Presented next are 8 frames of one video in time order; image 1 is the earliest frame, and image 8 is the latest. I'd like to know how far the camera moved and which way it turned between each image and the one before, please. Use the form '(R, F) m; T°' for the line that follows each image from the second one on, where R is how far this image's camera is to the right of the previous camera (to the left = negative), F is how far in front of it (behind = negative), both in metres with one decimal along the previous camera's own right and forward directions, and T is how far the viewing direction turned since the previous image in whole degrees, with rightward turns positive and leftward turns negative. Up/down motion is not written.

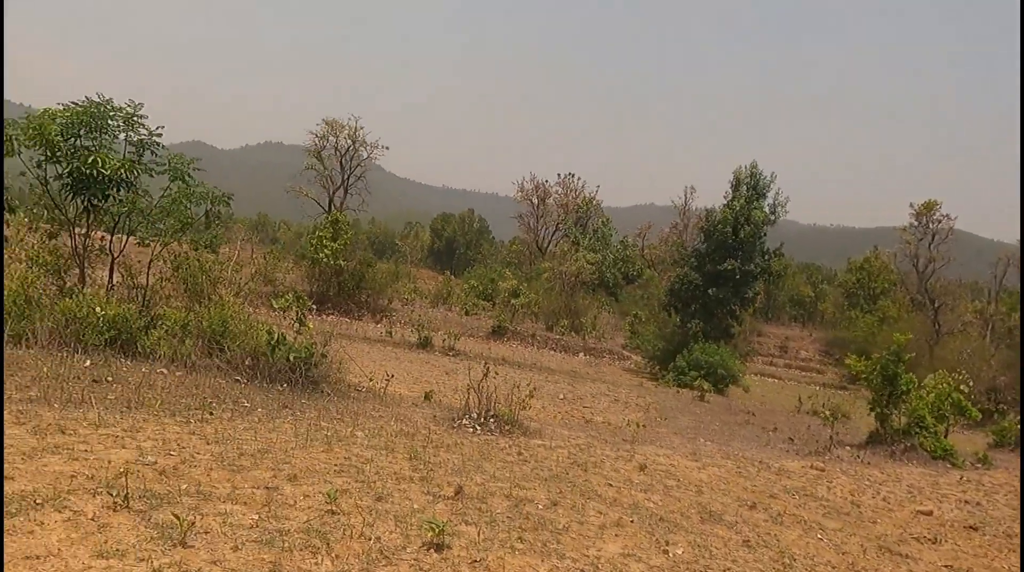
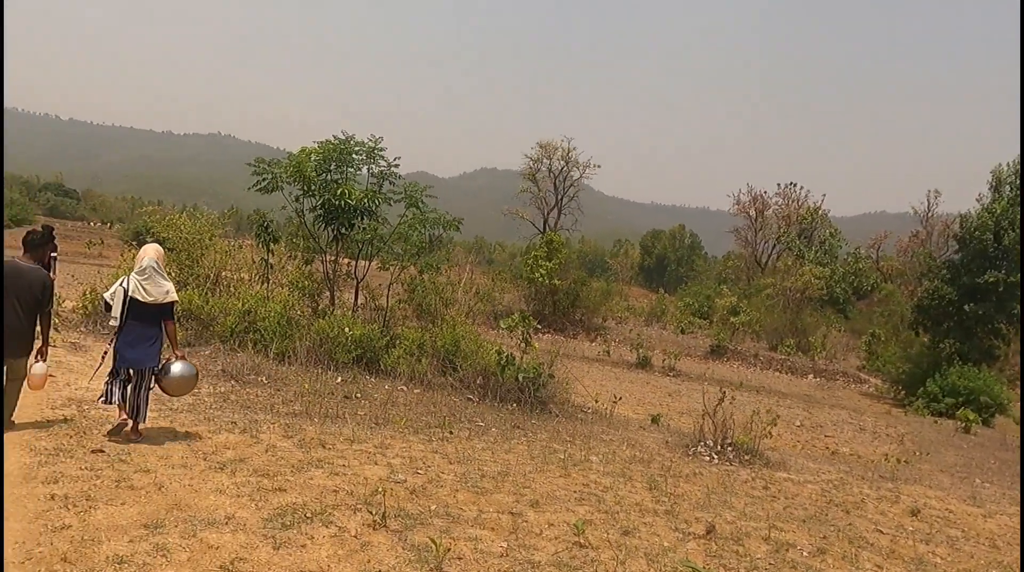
(-0.2, +0.2) m; -16°
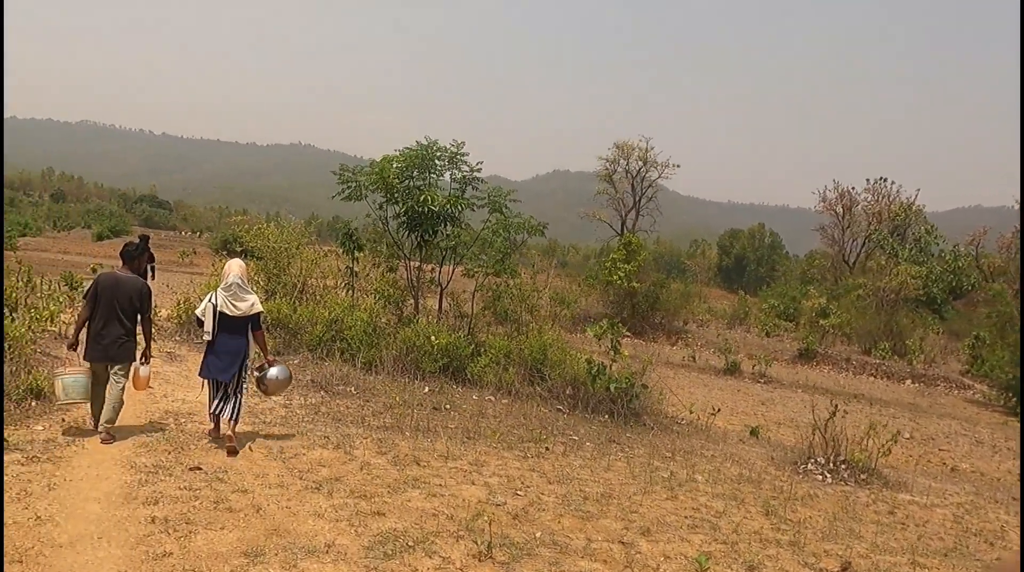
(-0.2, +0.3) m; -6°
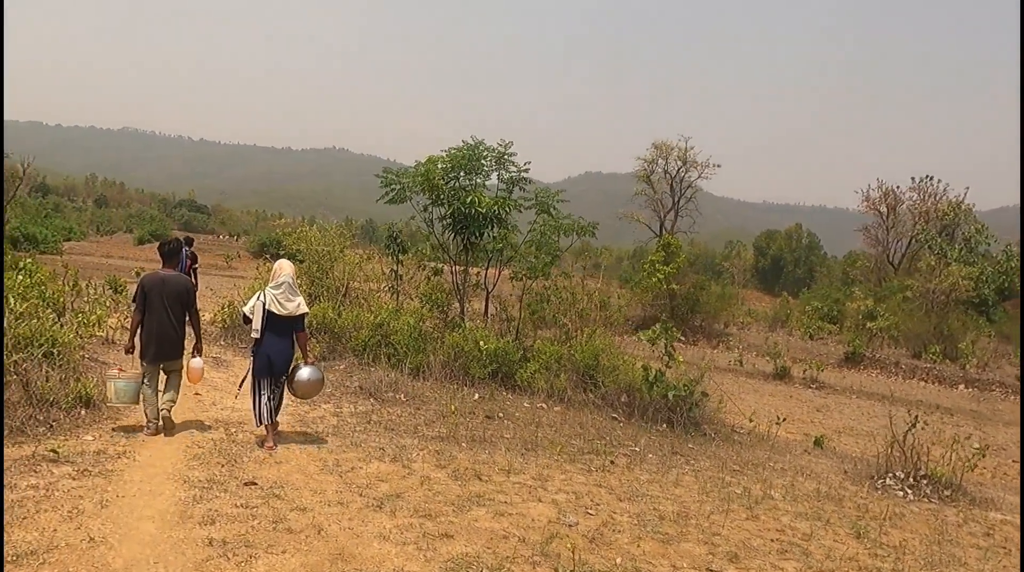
(-0.2, +0.3) m; -2°
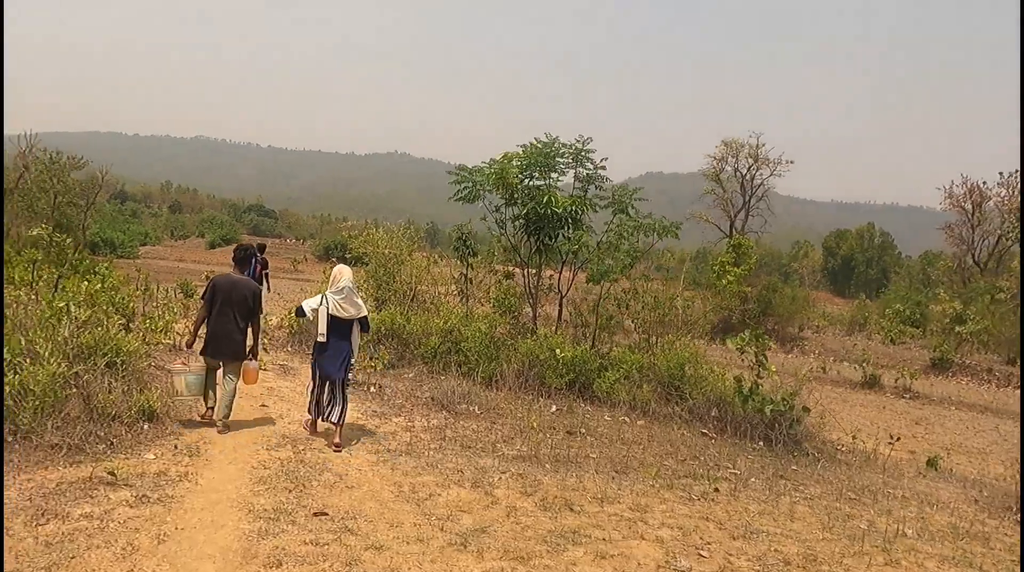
(-0.2, +0.5) m; -5°
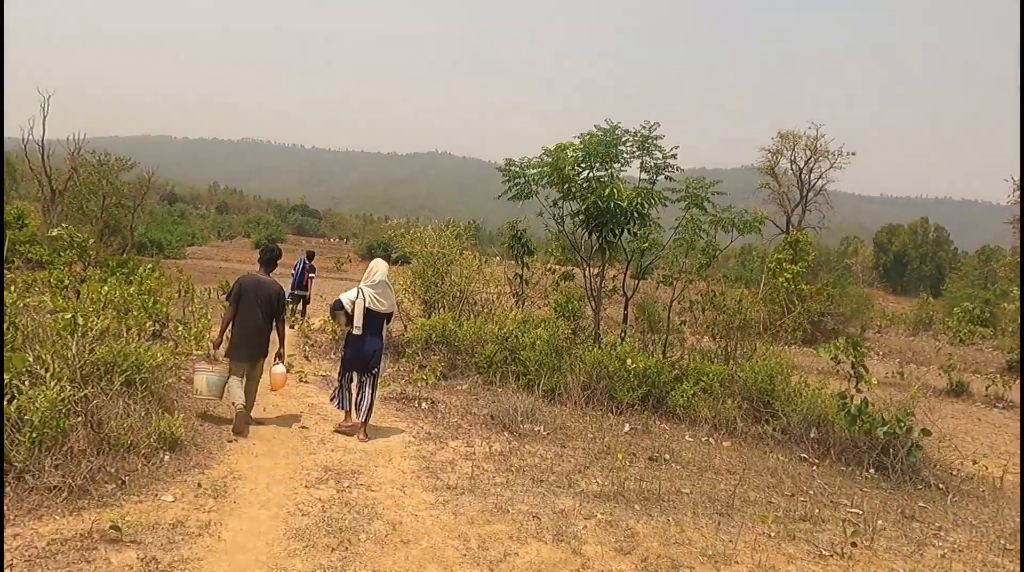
(-0.2, +0.8) m; -3°
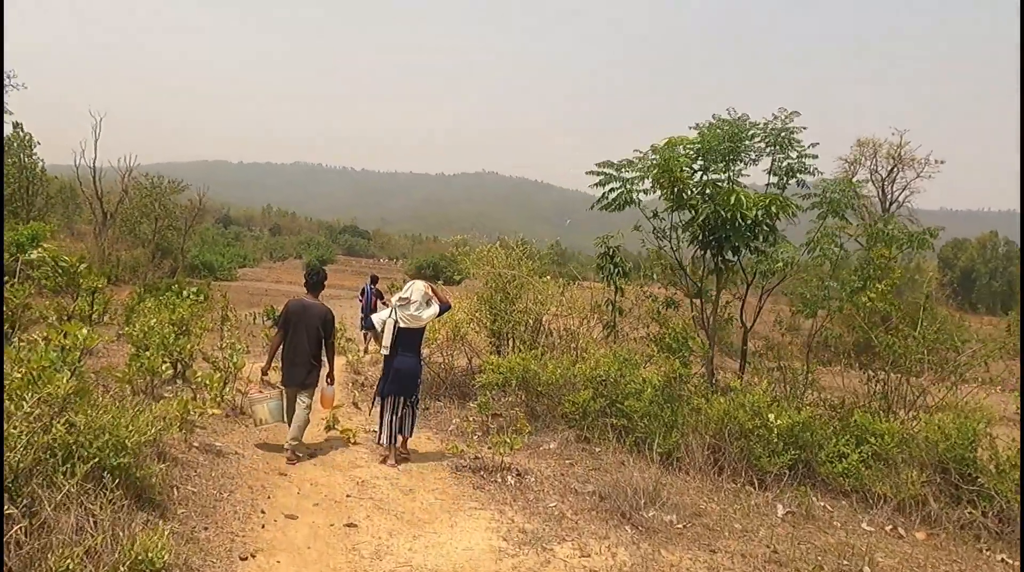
(-0.4, +1.6) m; -4°
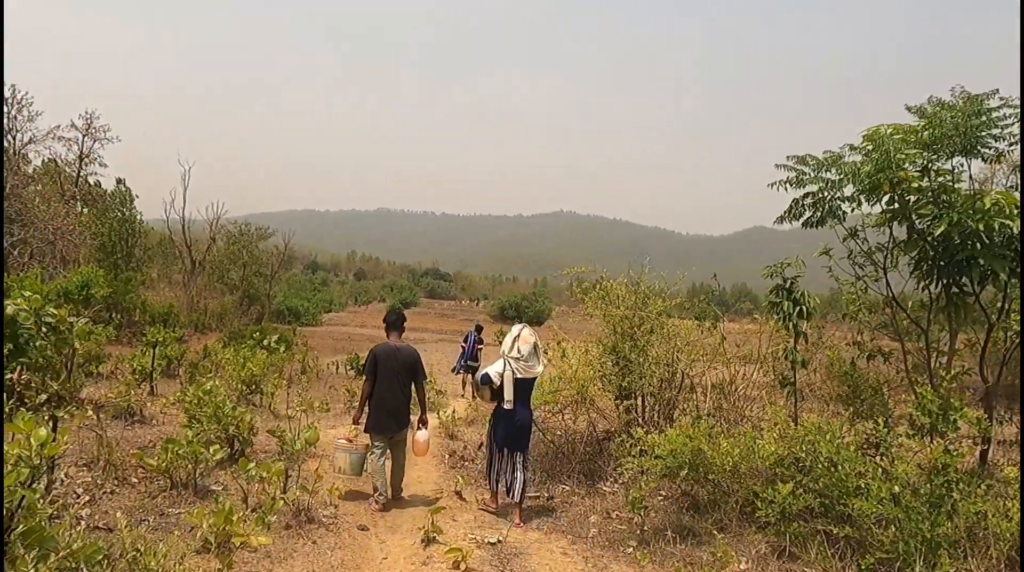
(-0.5, +1.6) m; -6°
